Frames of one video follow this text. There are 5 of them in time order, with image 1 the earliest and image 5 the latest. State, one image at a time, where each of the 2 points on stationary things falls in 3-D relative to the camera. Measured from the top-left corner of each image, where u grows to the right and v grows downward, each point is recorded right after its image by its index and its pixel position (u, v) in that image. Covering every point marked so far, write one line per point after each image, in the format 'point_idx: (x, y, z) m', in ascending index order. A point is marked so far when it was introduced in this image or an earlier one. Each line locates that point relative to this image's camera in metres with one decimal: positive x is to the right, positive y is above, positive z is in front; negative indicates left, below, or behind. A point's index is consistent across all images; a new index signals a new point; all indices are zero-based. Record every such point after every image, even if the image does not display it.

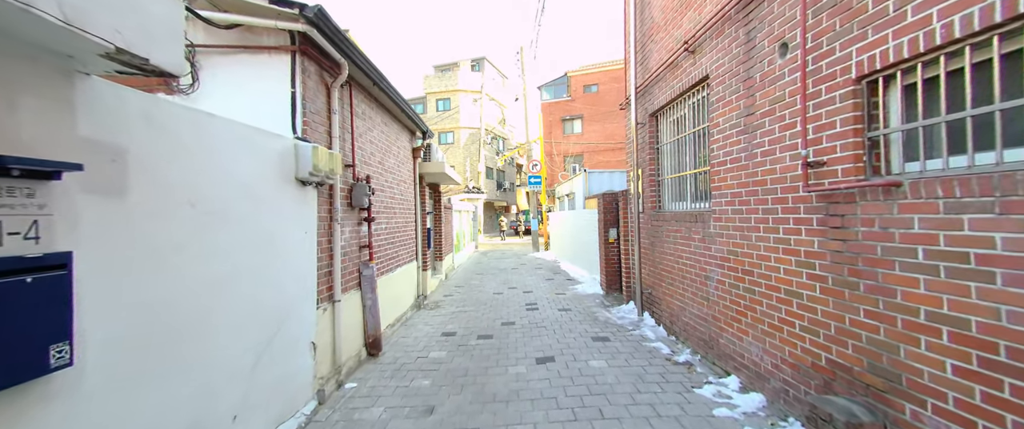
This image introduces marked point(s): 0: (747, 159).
0: (+2.1, +0.5, +3.1) m
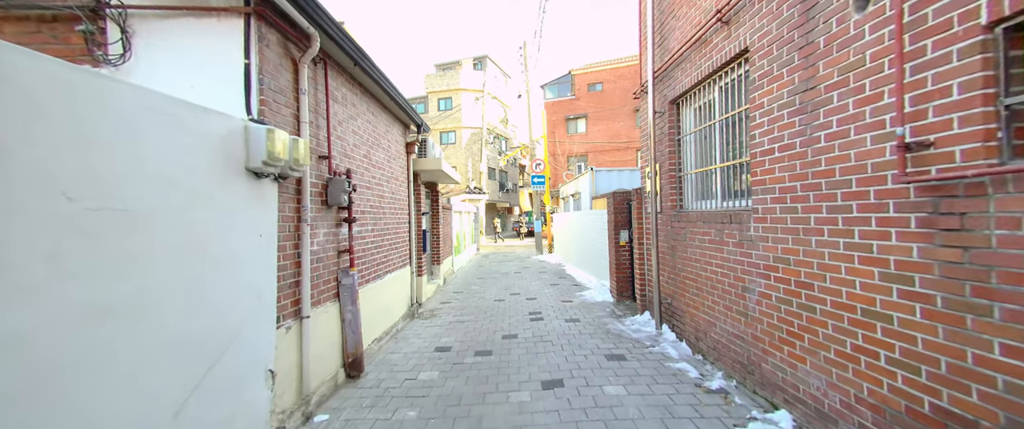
0: (+2.1, +0.5, +2.5) m
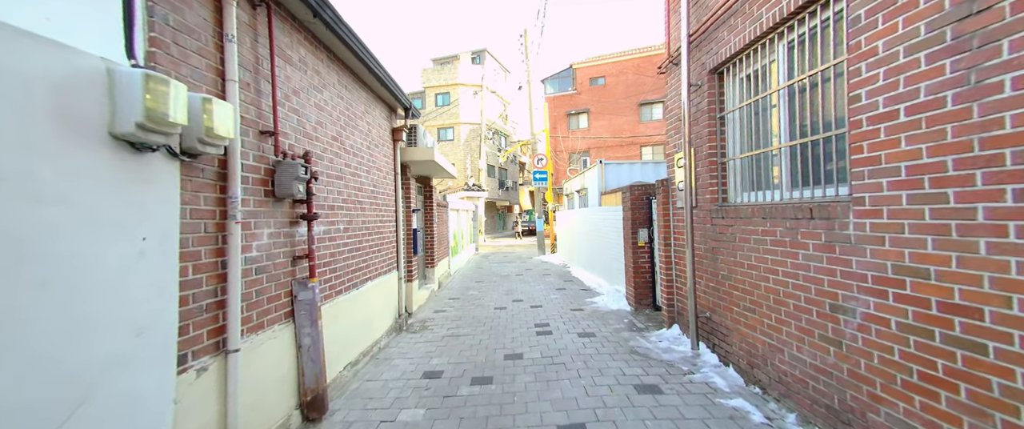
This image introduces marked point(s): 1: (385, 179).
0: (+2.1, +0.5, +1.6) m
1: (-1.8, +0.5, +5.0) m
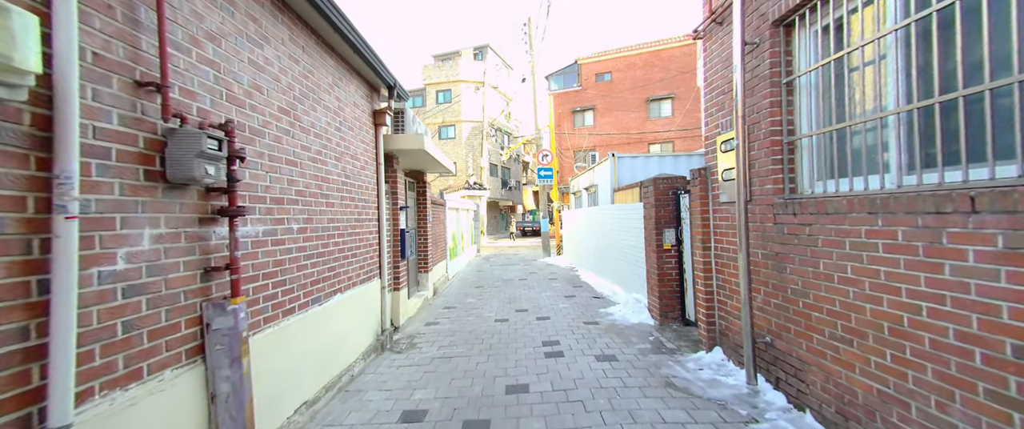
0: (+2.1, +0.6, +0.8) m
1: (-1.8, +0.5, +4.2) m
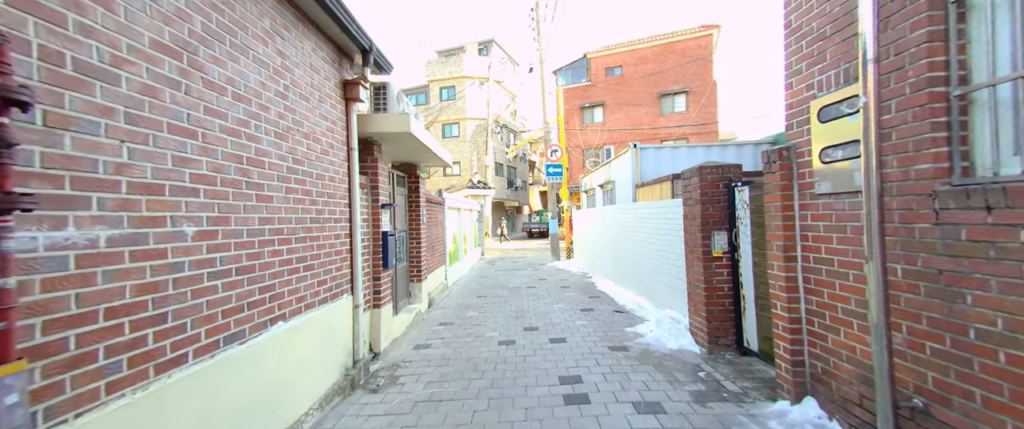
0: (+2.1, +0.6, -0.3) m
1: (-1.7, +0.6, +3.2) m
